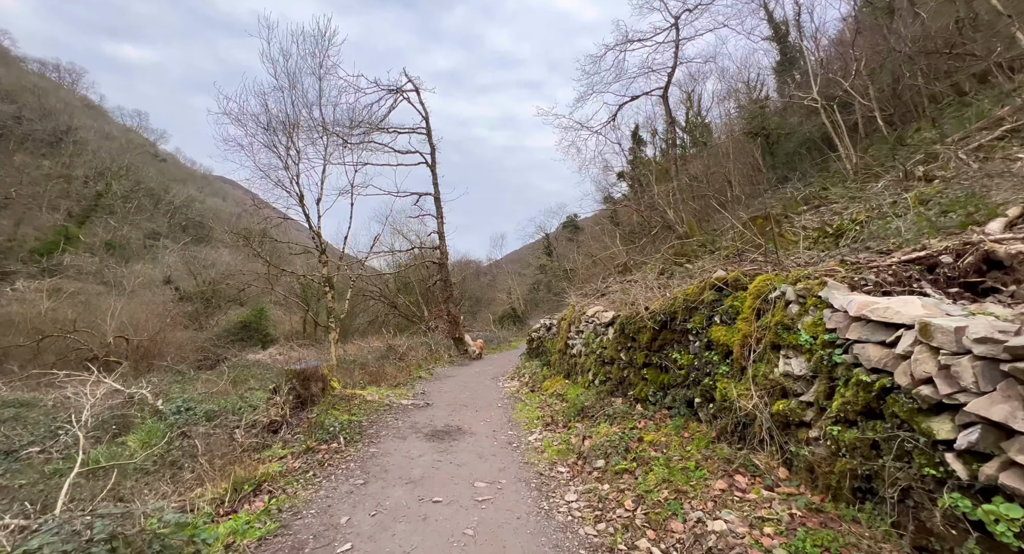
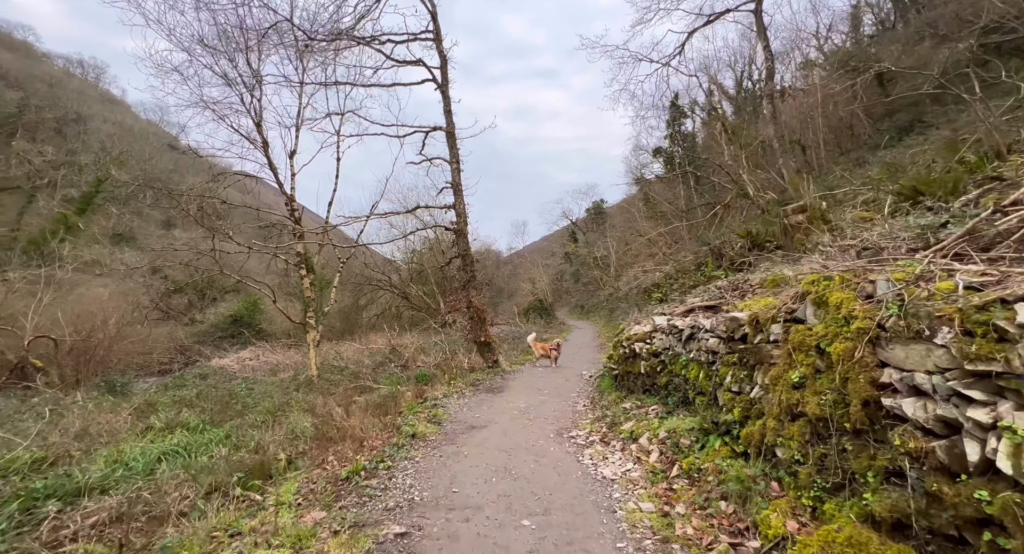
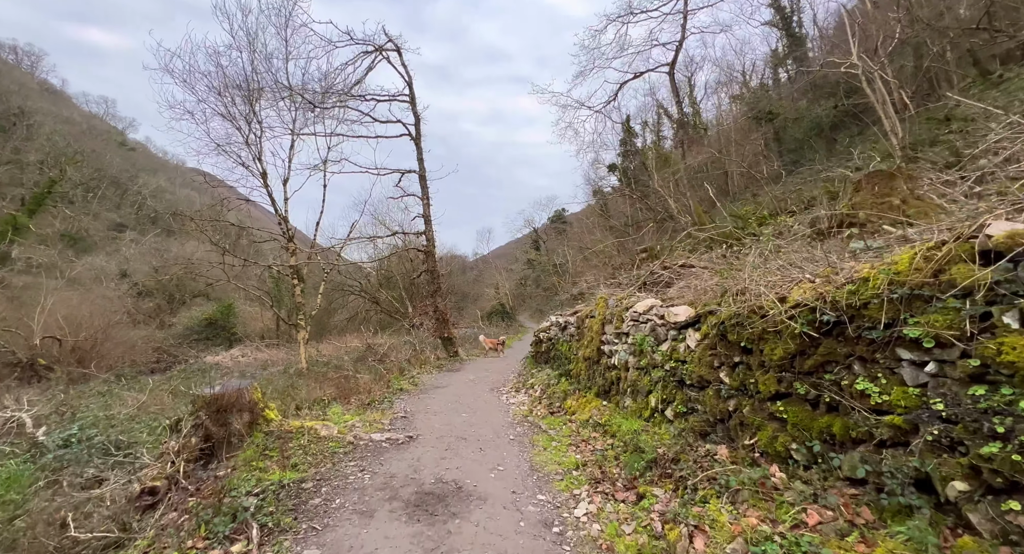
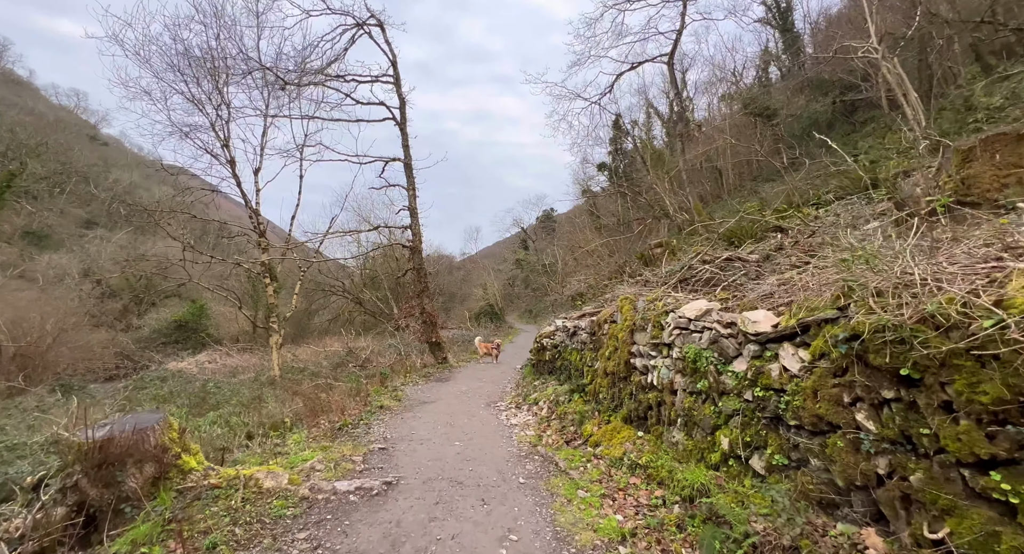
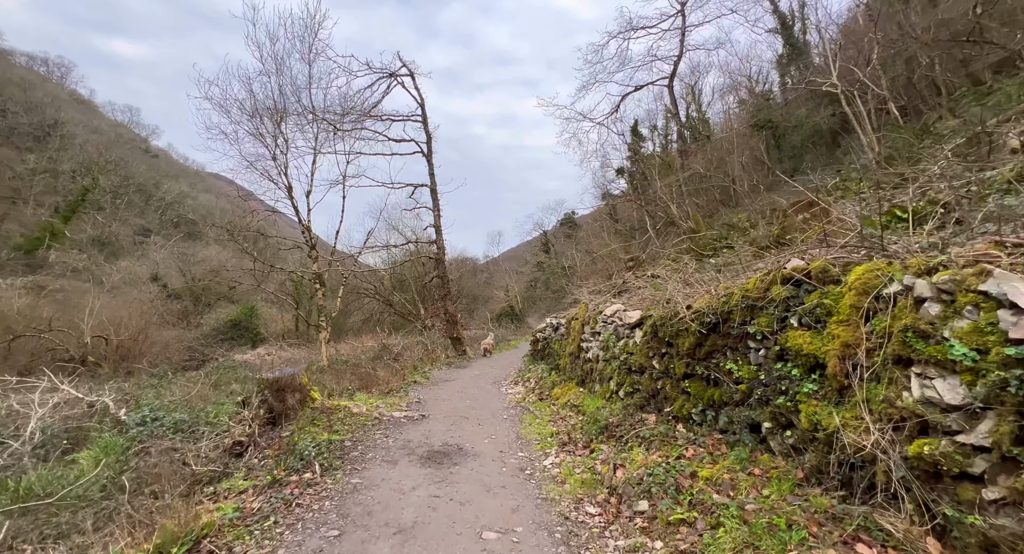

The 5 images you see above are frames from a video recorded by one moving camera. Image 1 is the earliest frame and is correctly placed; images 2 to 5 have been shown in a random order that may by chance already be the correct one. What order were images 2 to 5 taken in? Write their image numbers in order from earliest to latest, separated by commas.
5, 3, 4, 2
